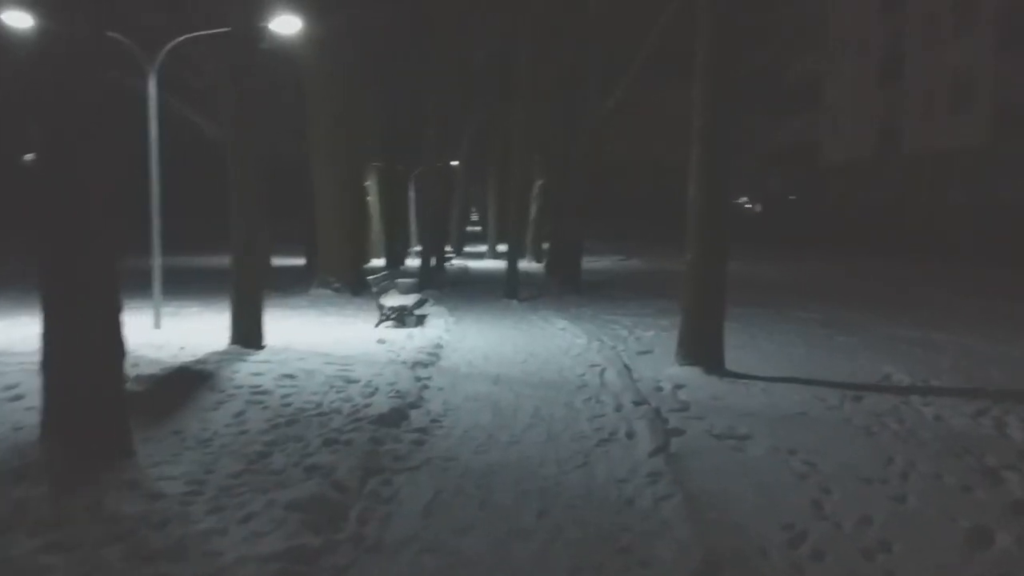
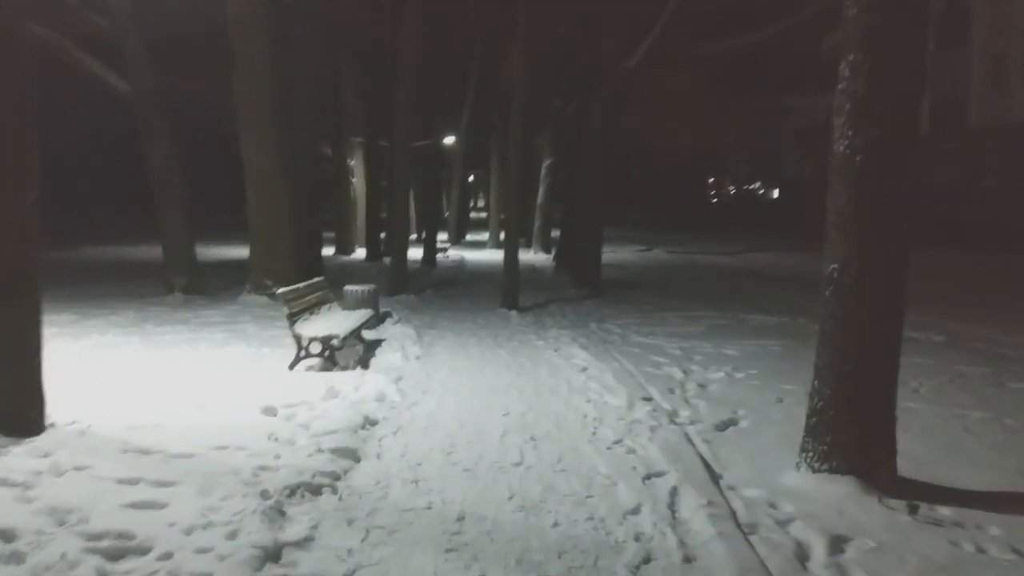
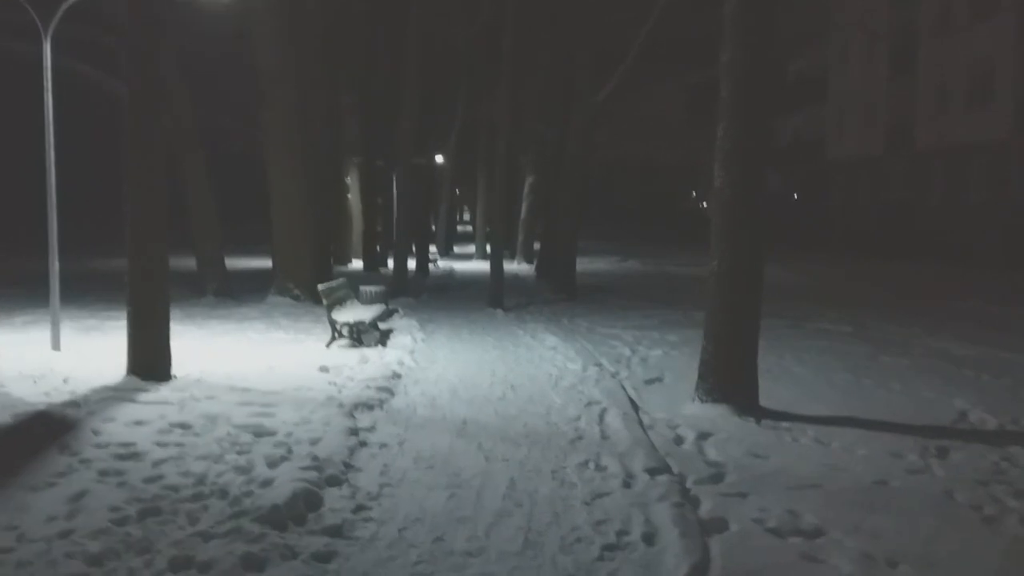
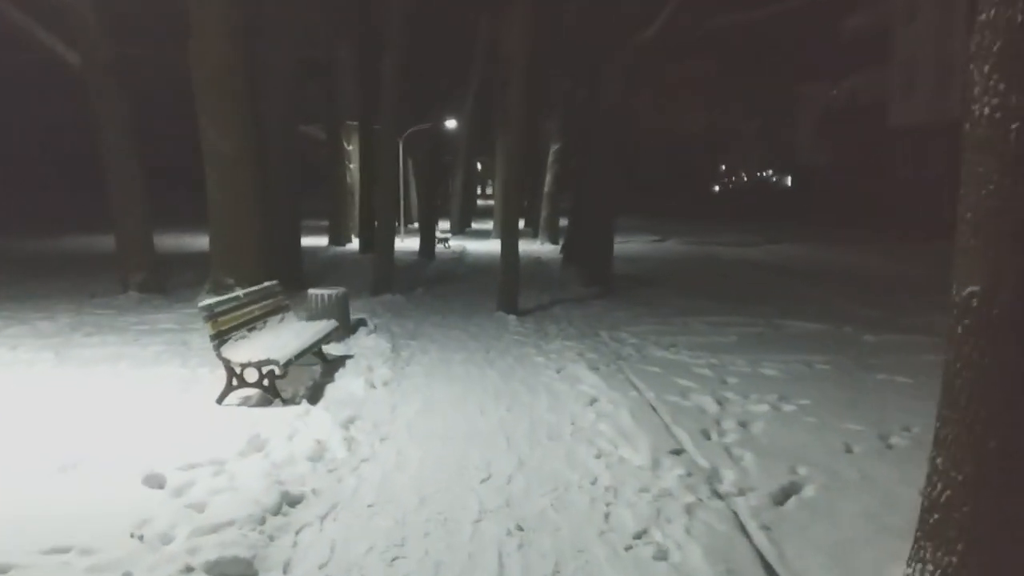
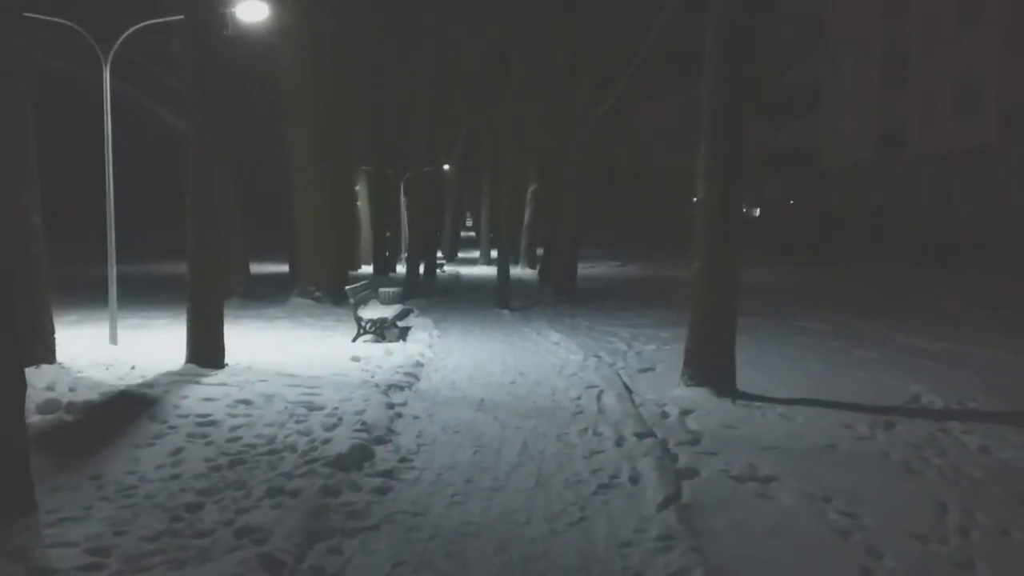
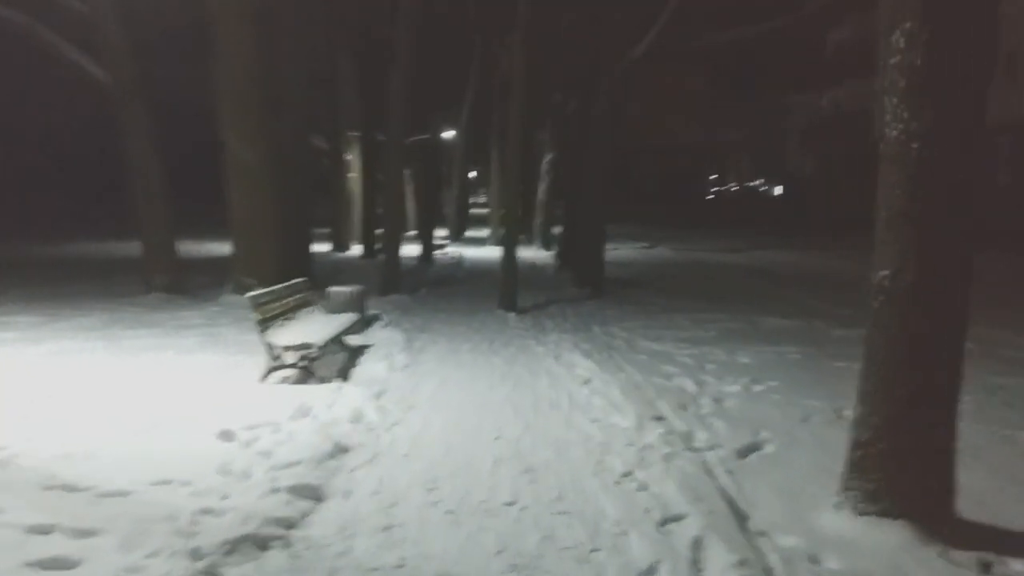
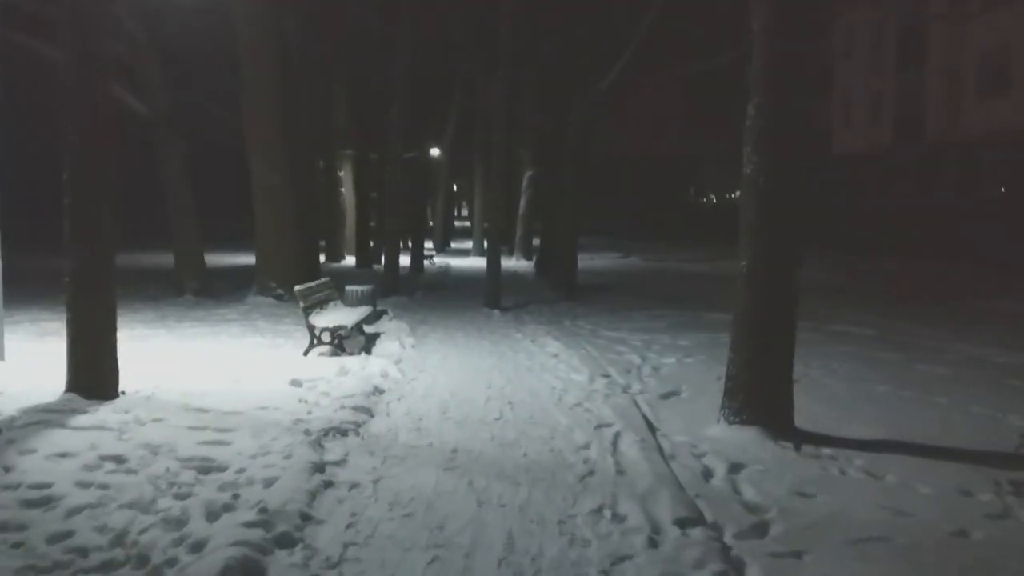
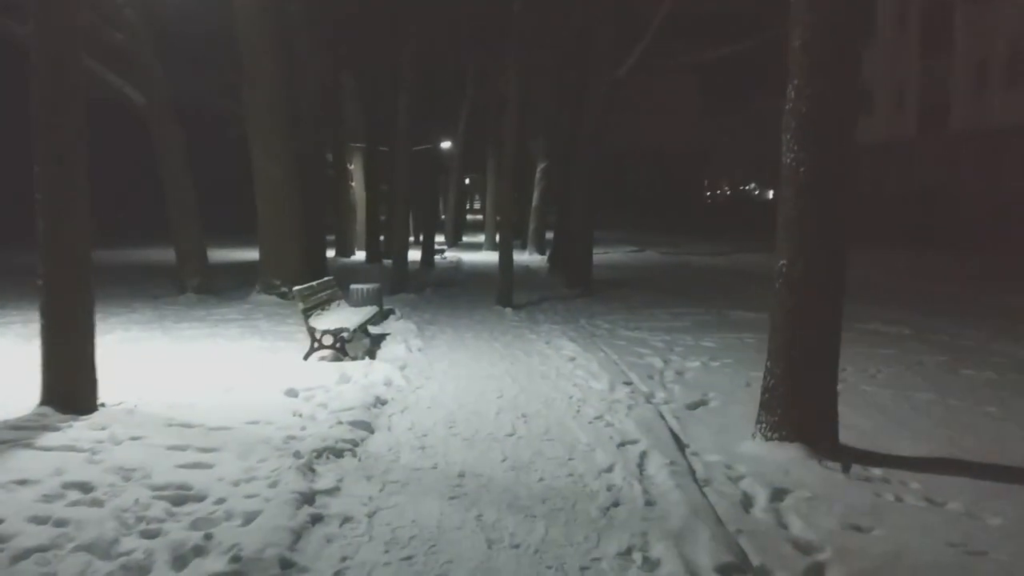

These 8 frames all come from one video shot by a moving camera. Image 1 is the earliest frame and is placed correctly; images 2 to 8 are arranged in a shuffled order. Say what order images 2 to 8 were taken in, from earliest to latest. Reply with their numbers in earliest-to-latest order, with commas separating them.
5, 3, 7, 8, 2, 6, 4
